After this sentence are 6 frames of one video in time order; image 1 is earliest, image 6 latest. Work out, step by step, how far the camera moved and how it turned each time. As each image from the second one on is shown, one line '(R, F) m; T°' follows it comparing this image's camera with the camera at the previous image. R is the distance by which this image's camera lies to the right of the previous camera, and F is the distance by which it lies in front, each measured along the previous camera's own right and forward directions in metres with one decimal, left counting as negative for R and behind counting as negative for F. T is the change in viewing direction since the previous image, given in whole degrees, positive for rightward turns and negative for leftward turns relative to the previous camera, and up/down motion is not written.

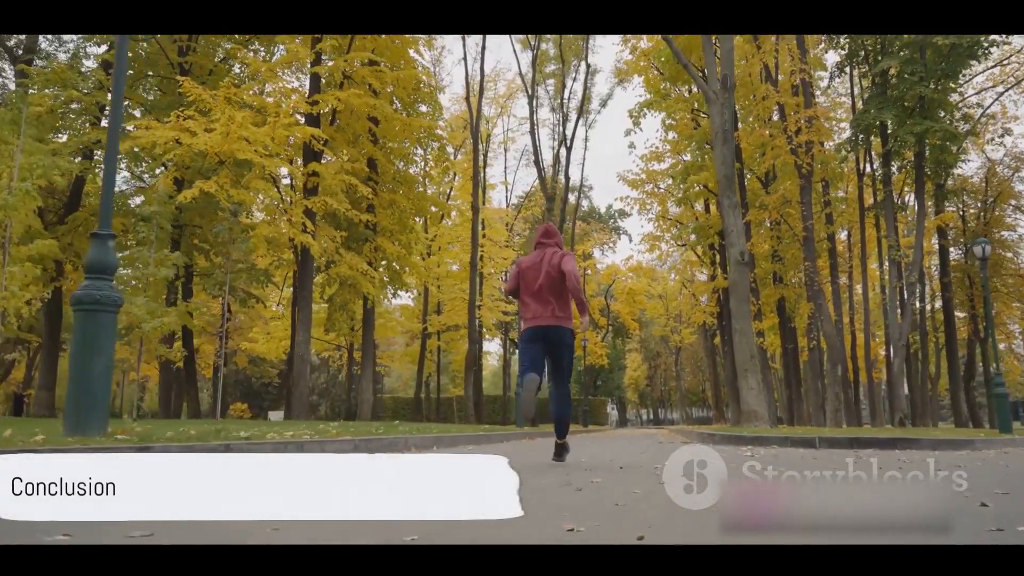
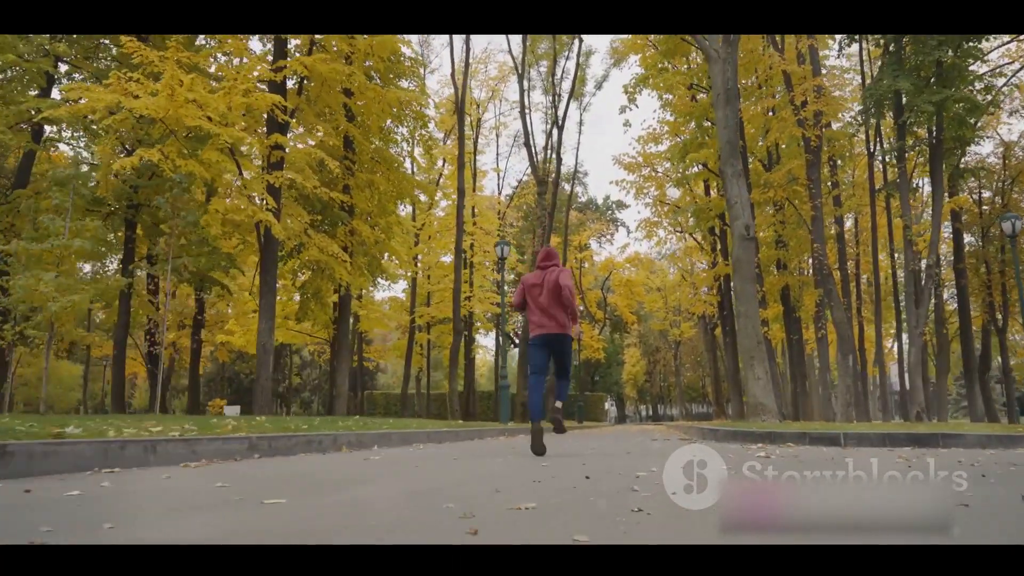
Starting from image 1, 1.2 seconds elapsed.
(+0.3, +1.4) m; 0°
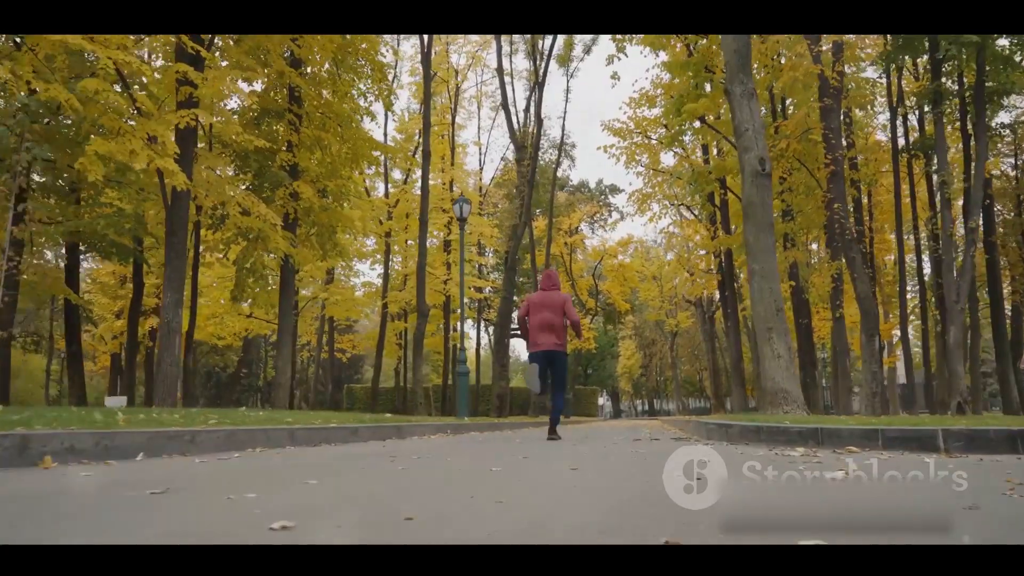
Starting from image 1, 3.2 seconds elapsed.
(+0.5, +2.6) m; 0°
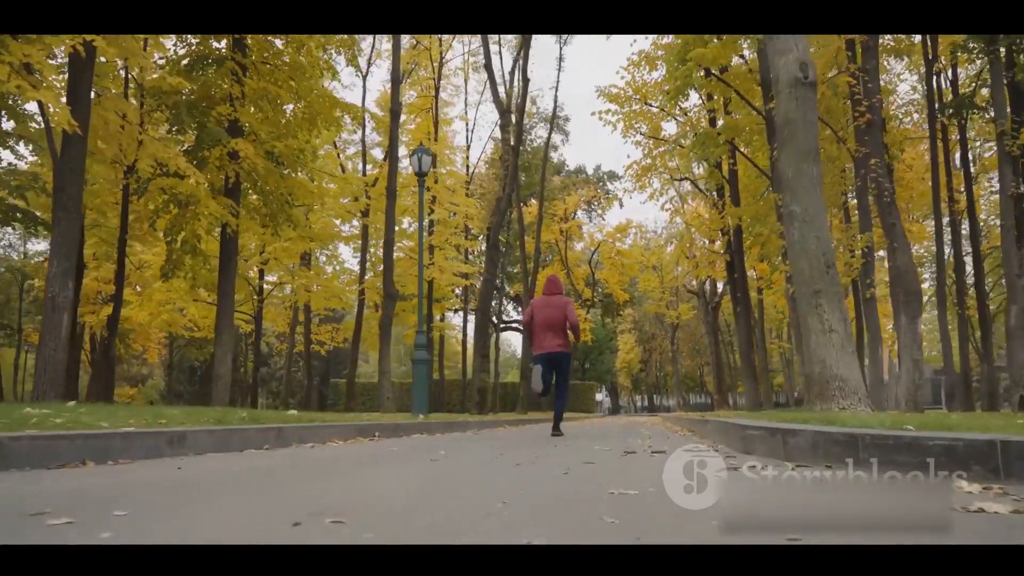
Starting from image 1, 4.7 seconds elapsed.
(+0.4, +2.3) m; 0°
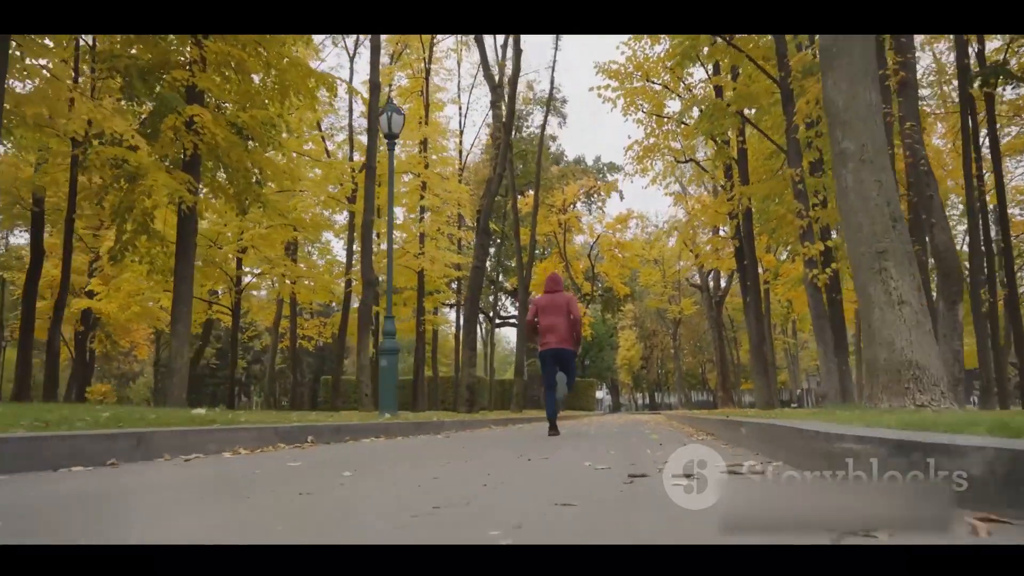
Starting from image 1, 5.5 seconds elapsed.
(+0.2, +1.4) m; 0°
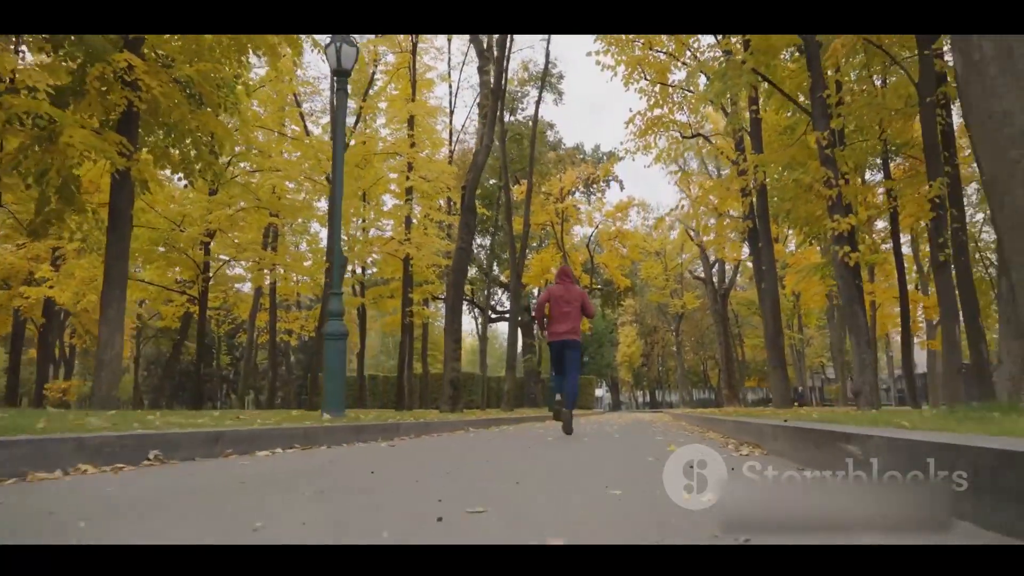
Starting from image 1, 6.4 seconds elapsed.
(+0.2, +1.7) m; 0°
